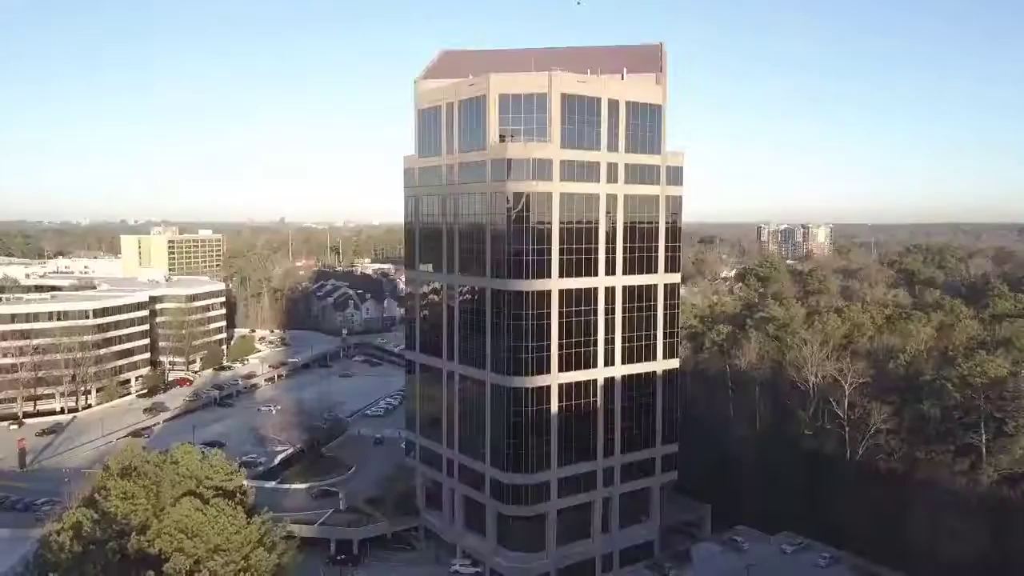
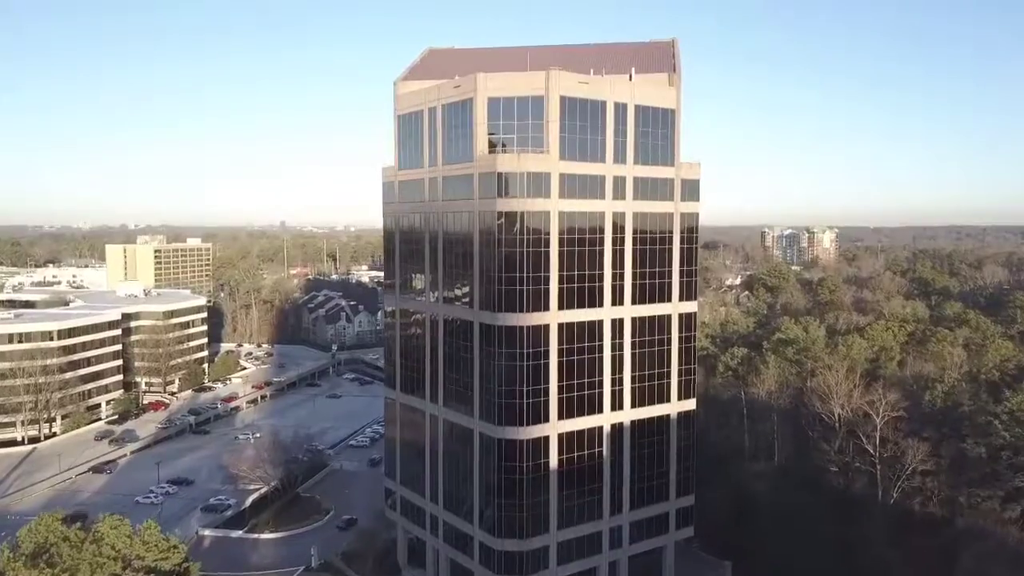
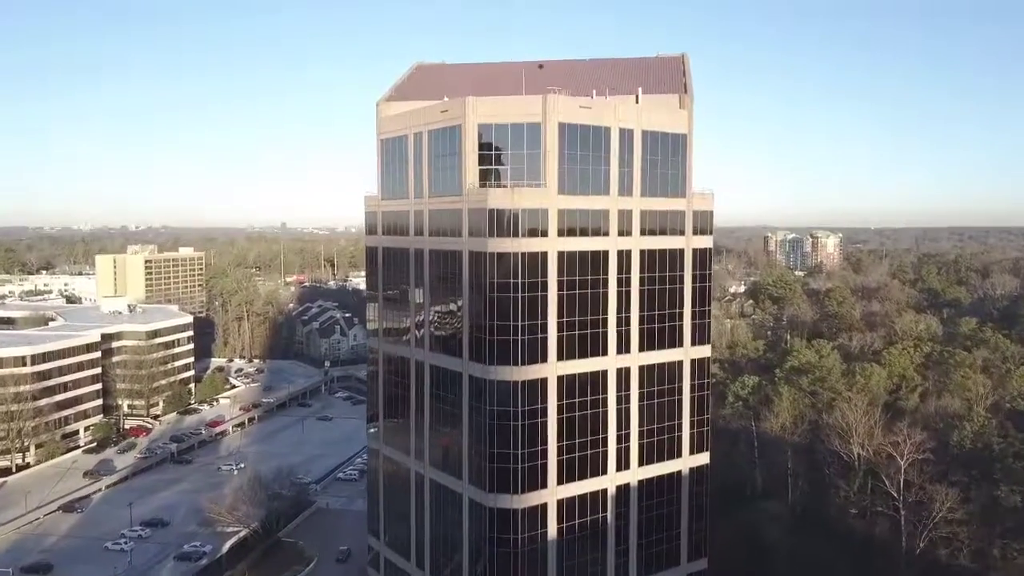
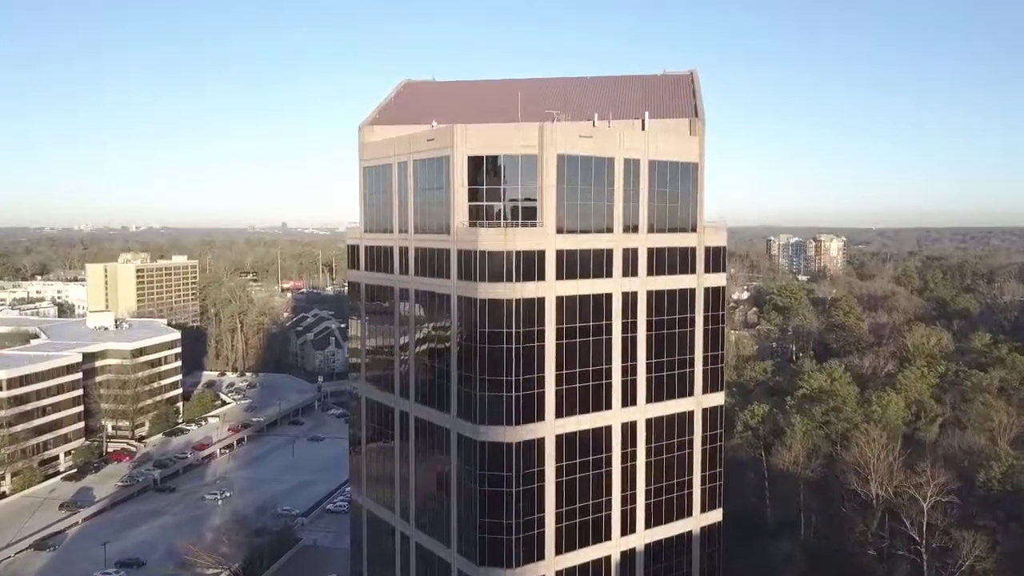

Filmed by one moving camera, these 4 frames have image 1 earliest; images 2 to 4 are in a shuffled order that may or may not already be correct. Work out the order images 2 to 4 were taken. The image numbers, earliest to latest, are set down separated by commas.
2, 3, 4
